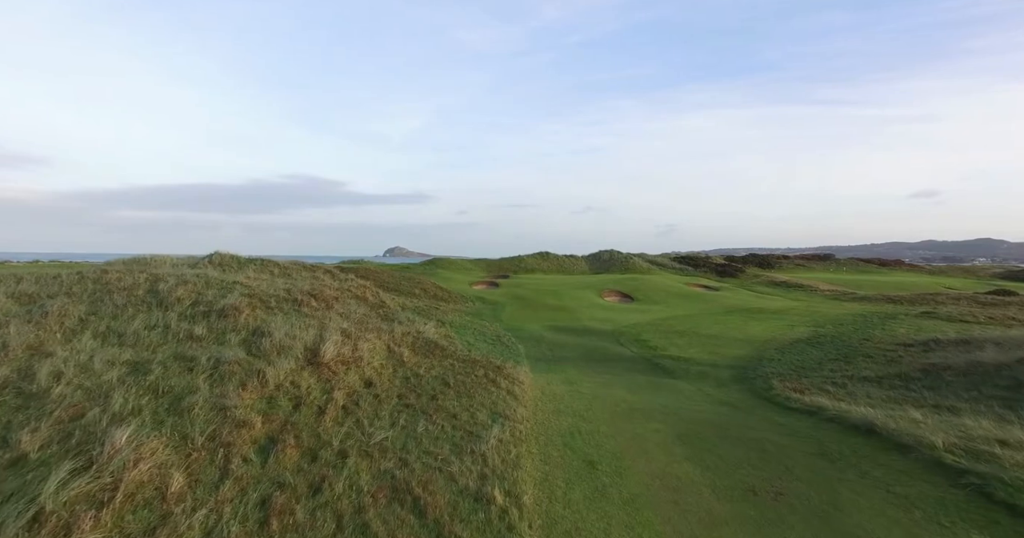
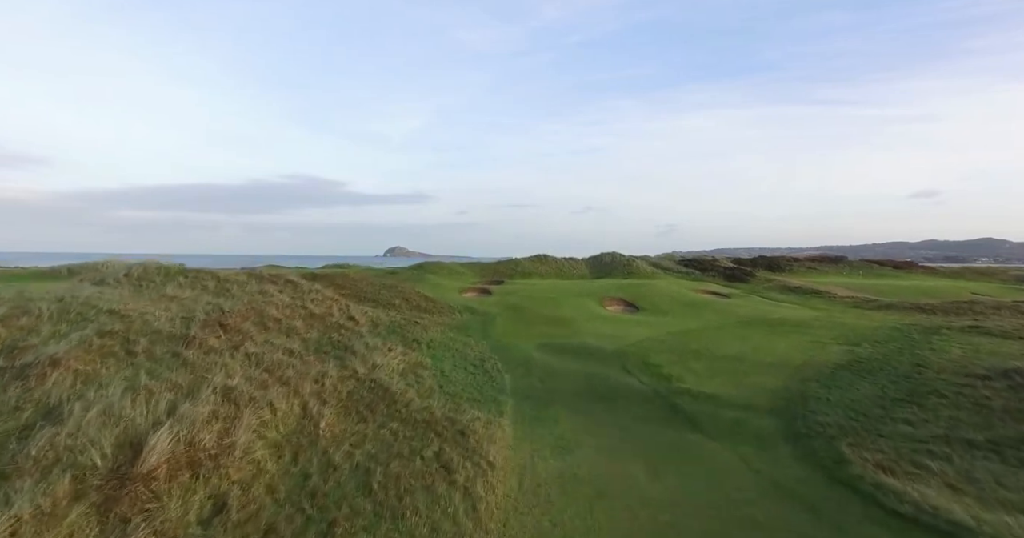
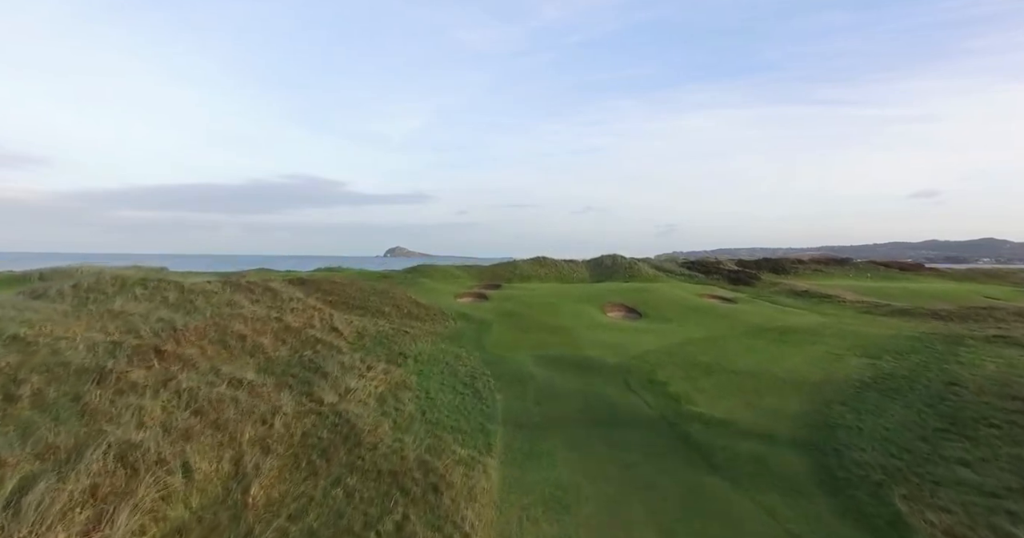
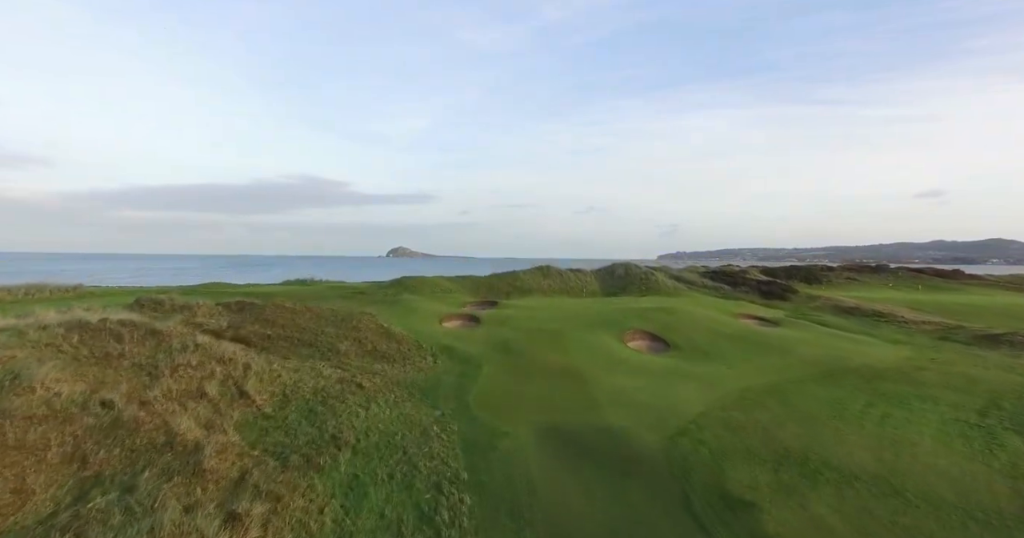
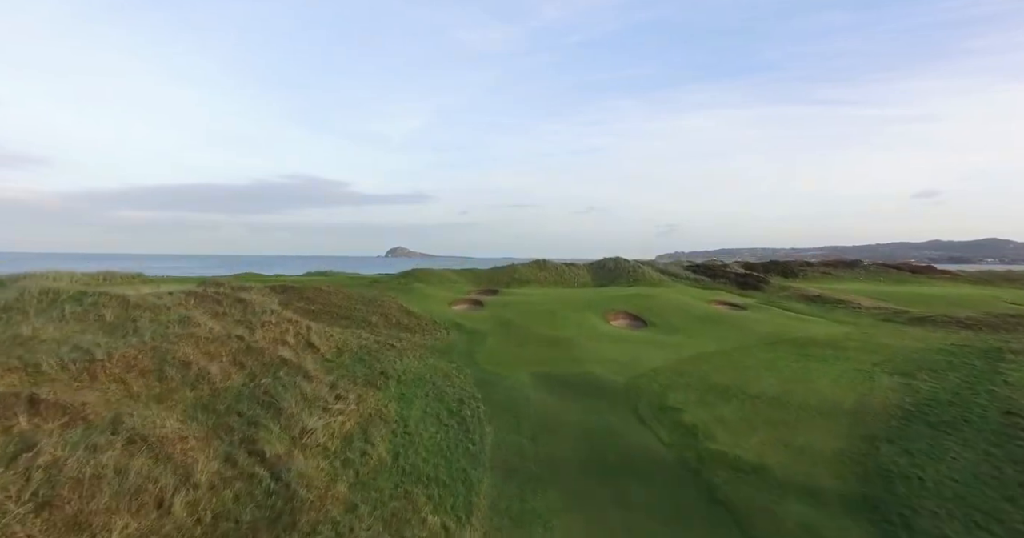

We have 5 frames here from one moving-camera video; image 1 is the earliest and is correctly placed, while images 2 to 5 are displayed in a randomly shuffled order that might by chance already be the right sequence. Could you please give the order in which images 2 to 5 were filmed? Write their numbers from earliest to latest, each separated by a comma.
2, 3, 5, 4
